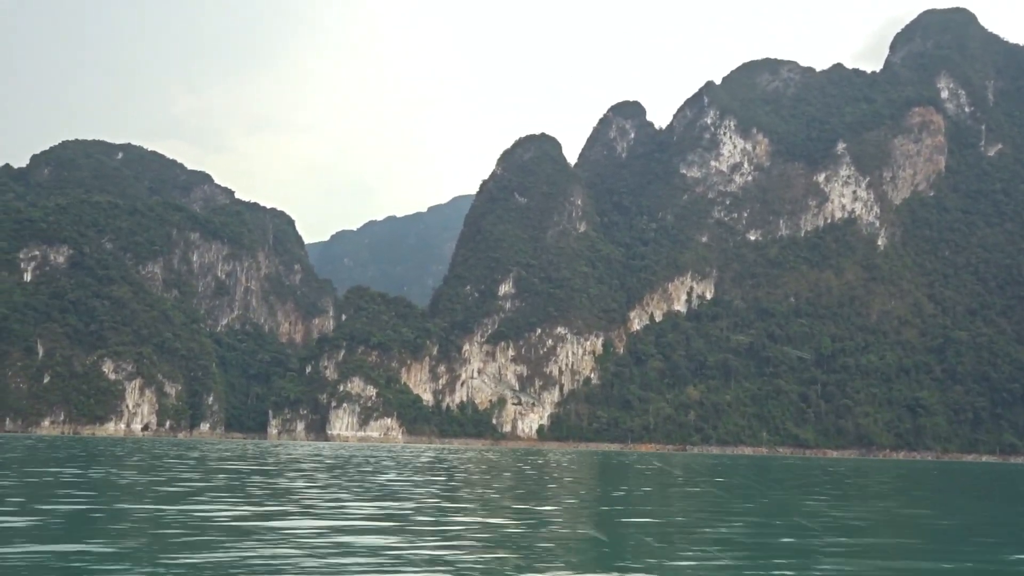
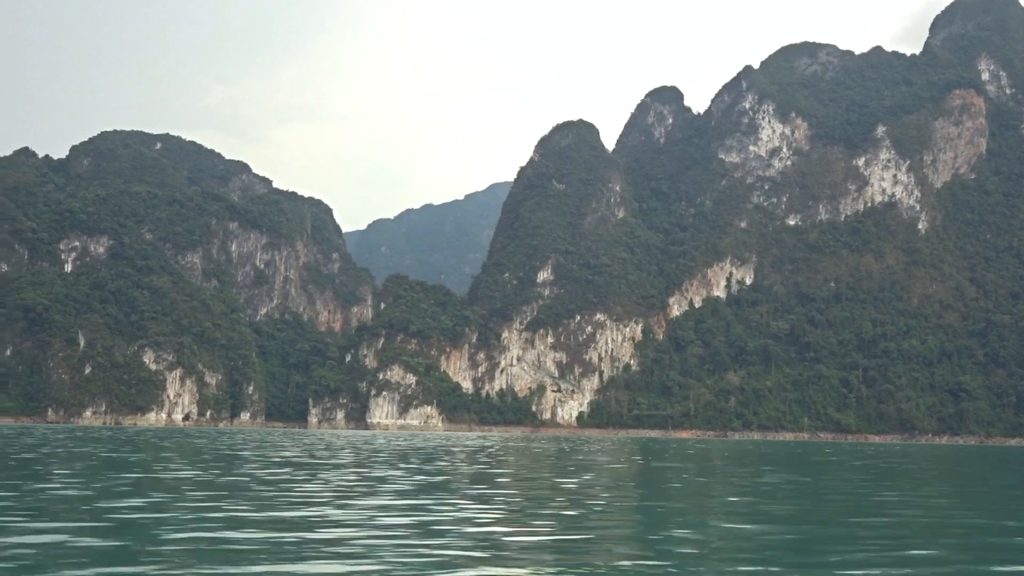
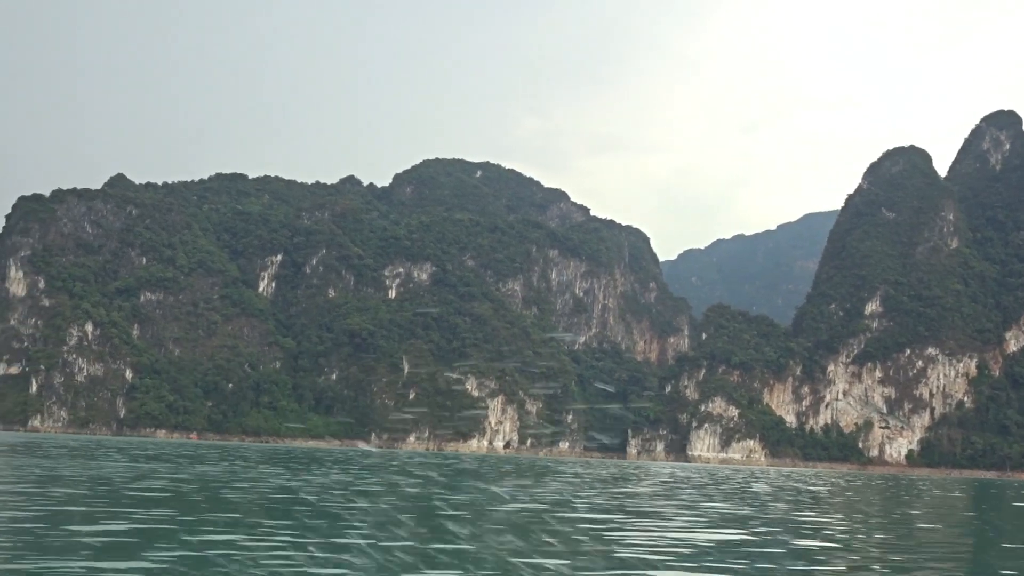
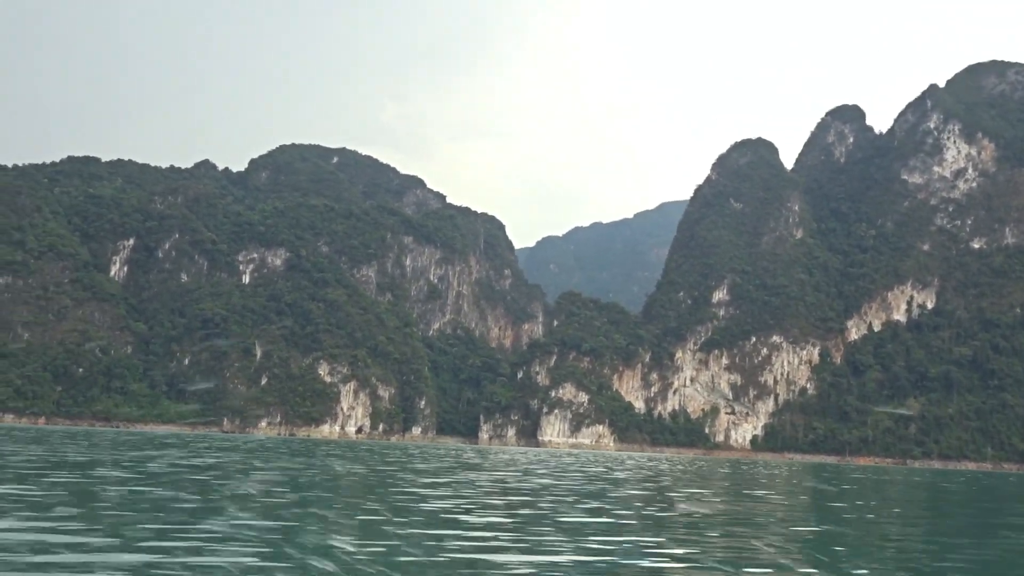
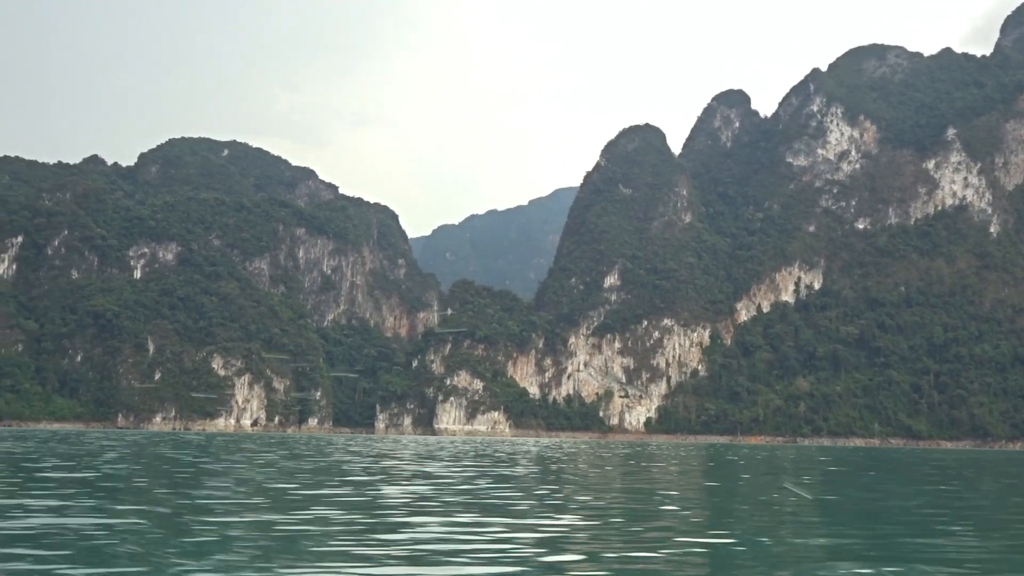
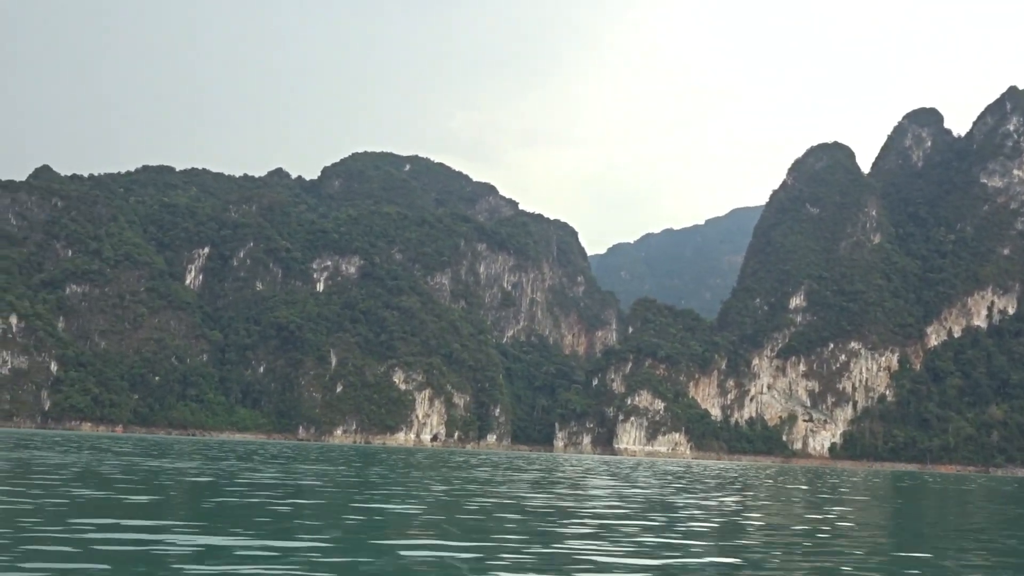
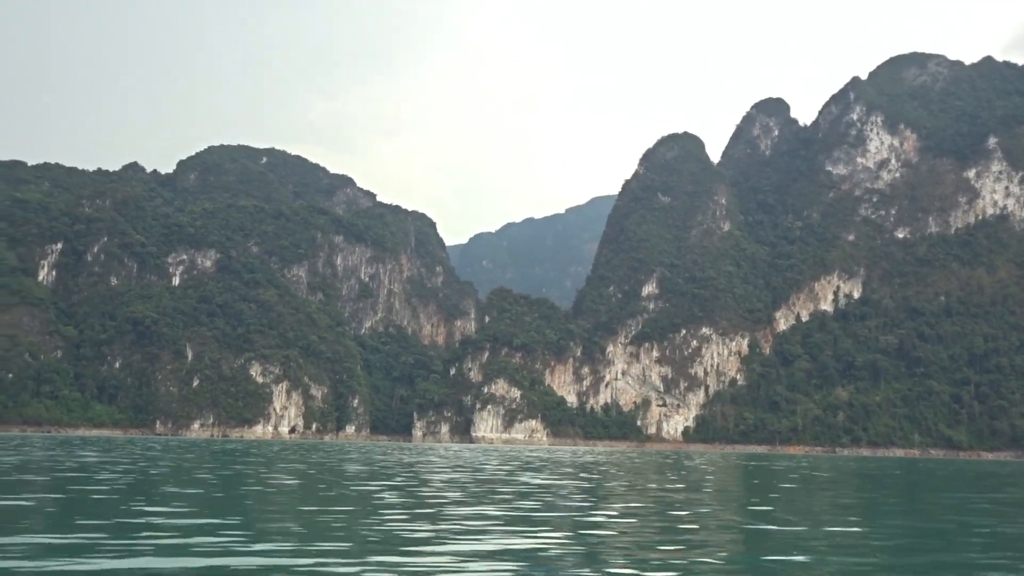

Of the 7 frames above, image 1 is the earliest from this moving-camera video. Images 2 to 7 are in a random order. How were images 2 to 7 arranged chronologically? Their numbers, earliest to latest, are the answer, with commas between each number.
2, 5, 7, 4, 6, 3
